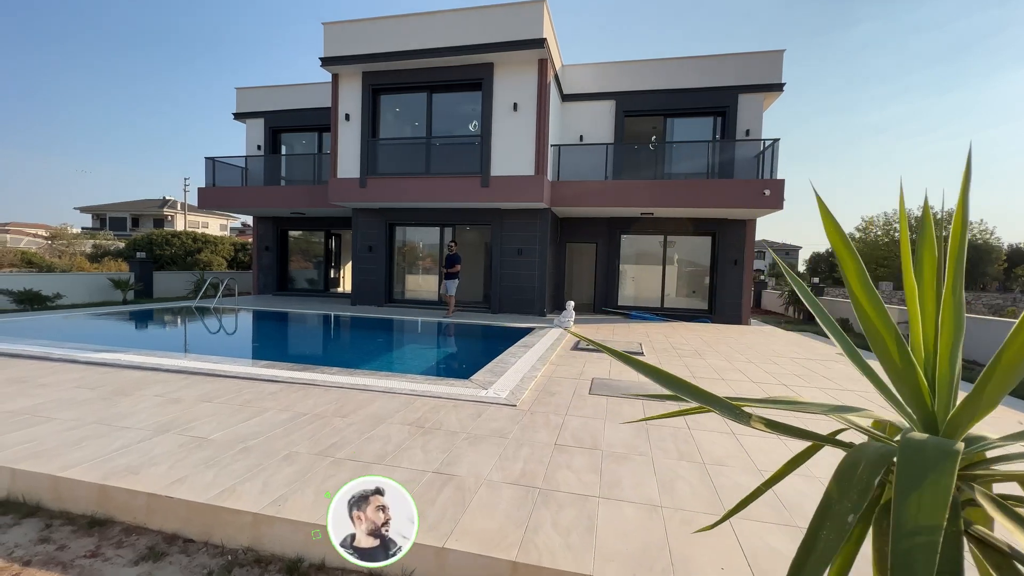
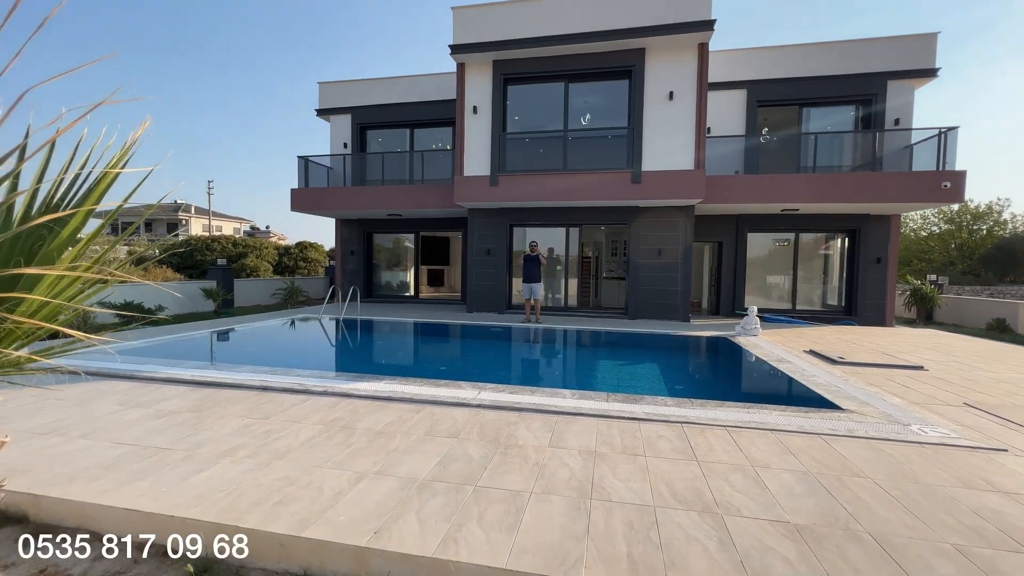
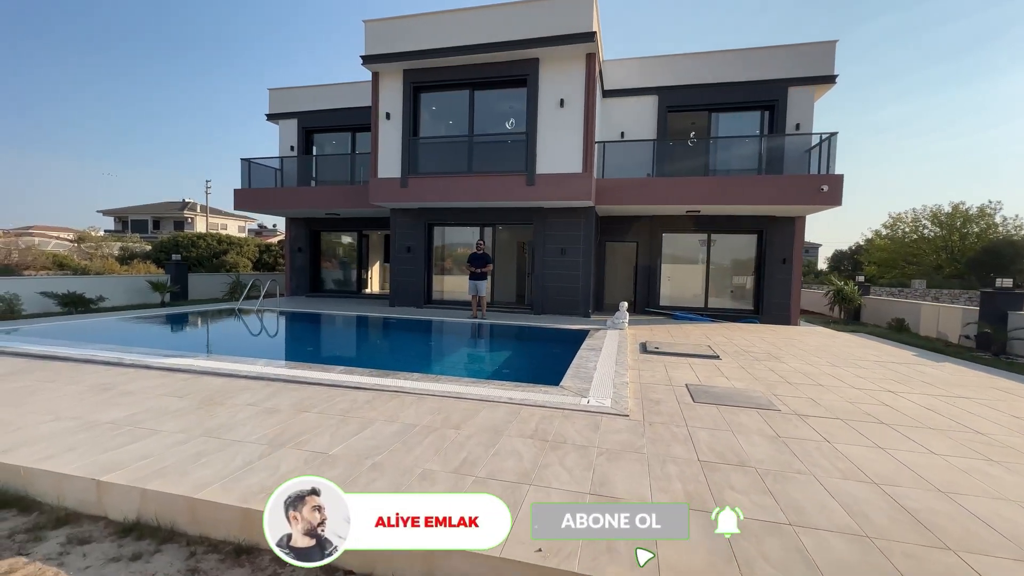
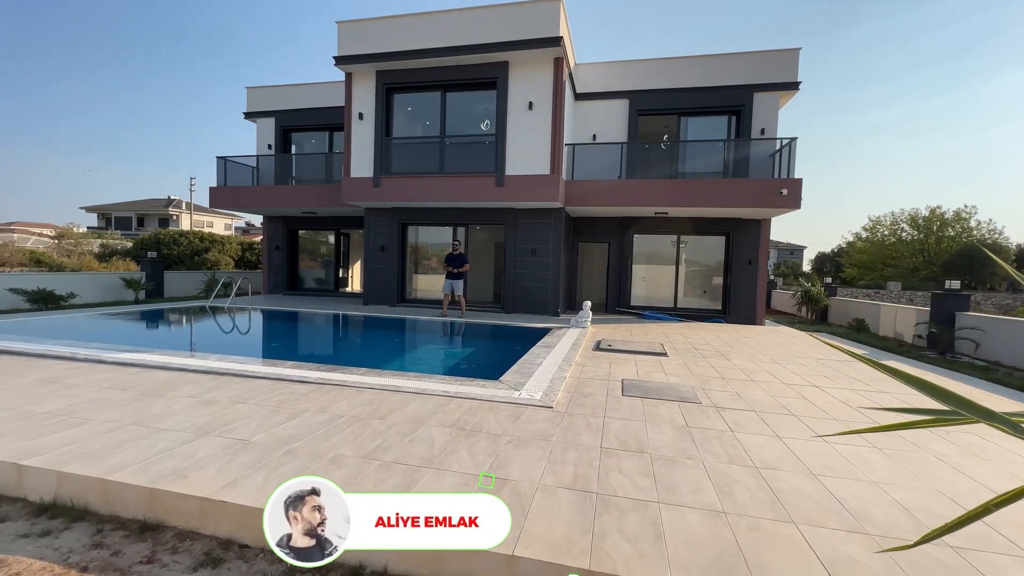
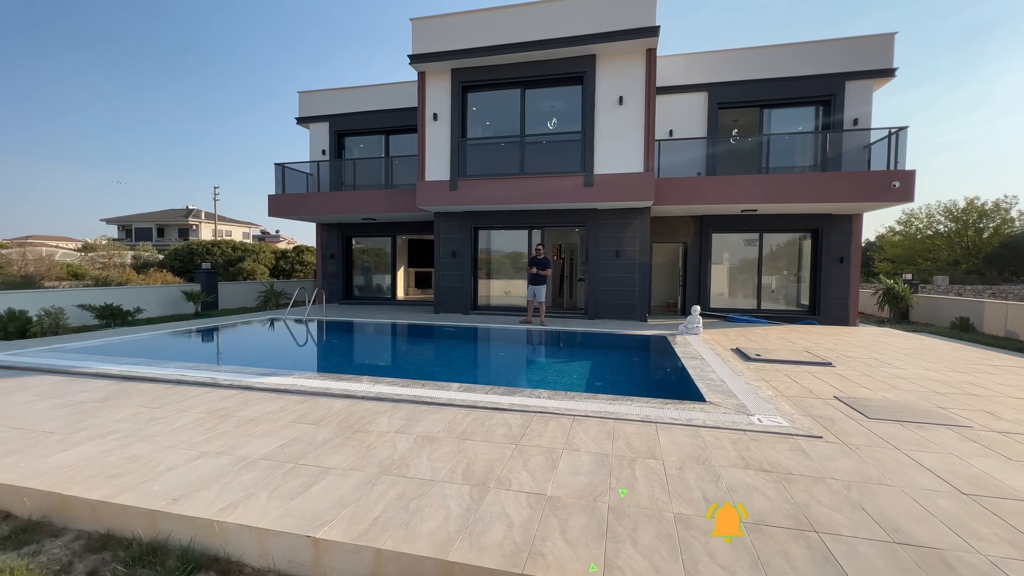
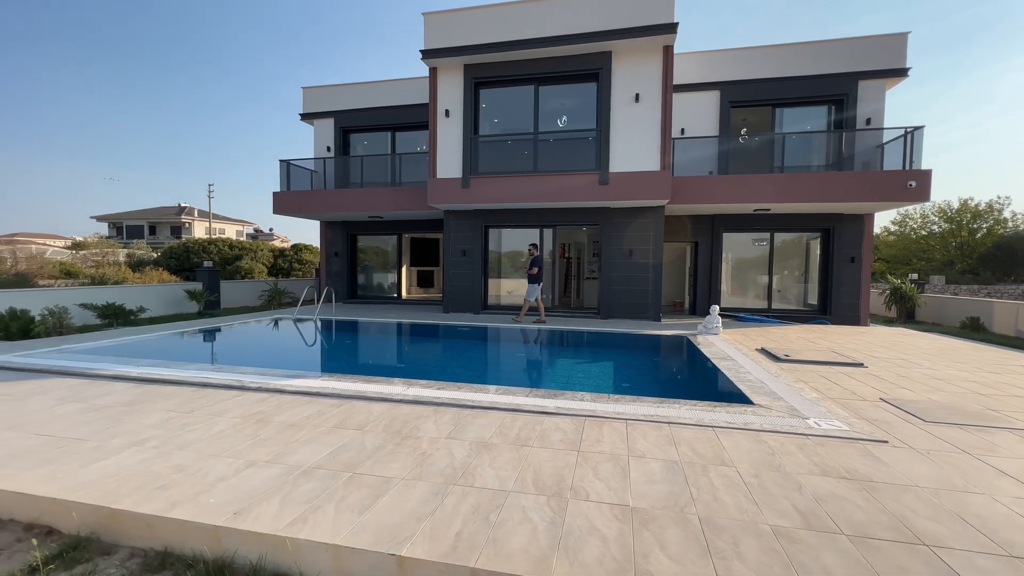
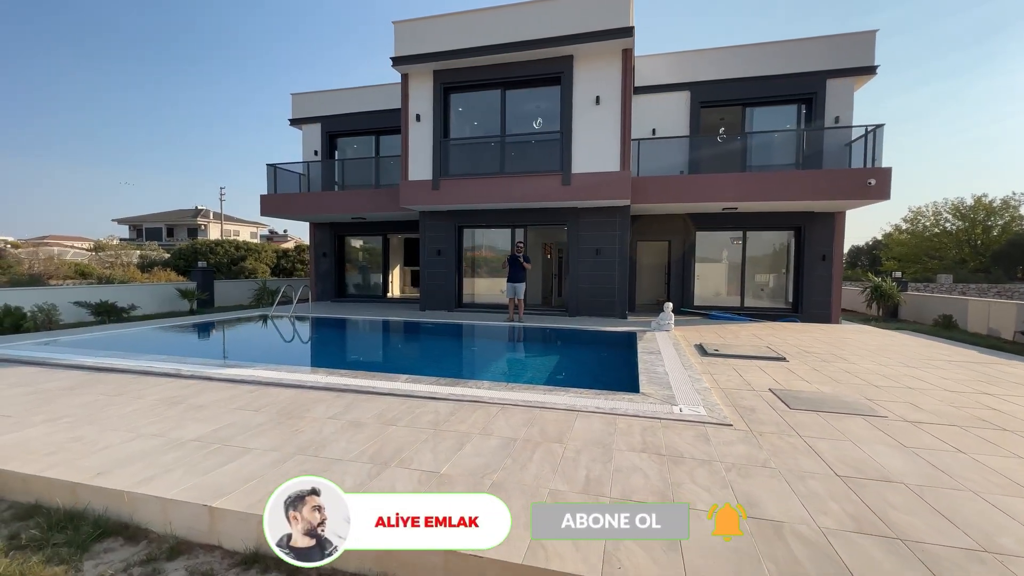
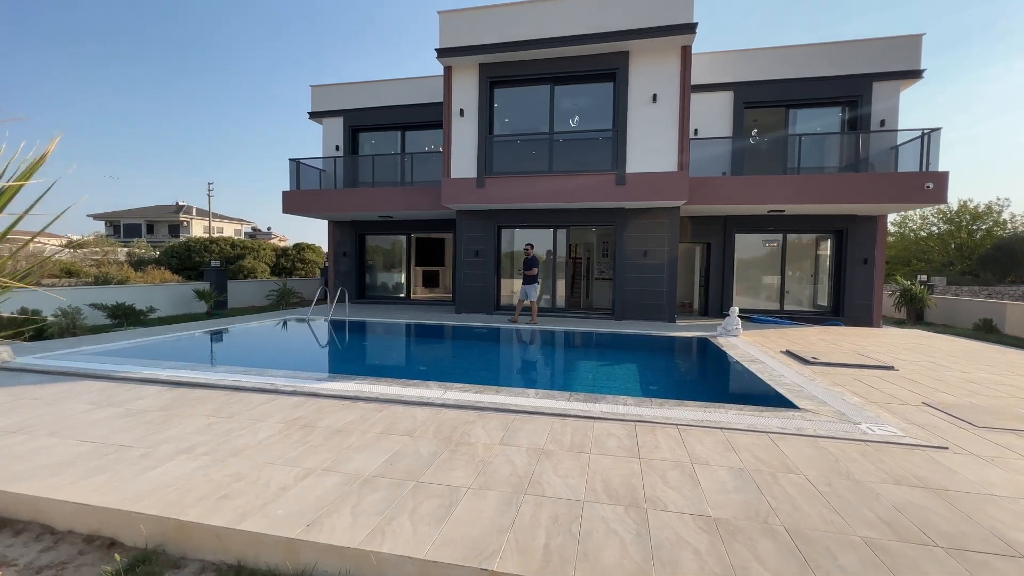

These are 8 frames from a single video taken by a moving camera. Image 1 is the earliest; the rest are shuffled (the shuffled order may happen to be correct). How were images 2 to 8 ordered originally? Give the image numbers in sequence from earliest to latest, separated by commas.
4, 3, 7, 5, 6, 8, 2
